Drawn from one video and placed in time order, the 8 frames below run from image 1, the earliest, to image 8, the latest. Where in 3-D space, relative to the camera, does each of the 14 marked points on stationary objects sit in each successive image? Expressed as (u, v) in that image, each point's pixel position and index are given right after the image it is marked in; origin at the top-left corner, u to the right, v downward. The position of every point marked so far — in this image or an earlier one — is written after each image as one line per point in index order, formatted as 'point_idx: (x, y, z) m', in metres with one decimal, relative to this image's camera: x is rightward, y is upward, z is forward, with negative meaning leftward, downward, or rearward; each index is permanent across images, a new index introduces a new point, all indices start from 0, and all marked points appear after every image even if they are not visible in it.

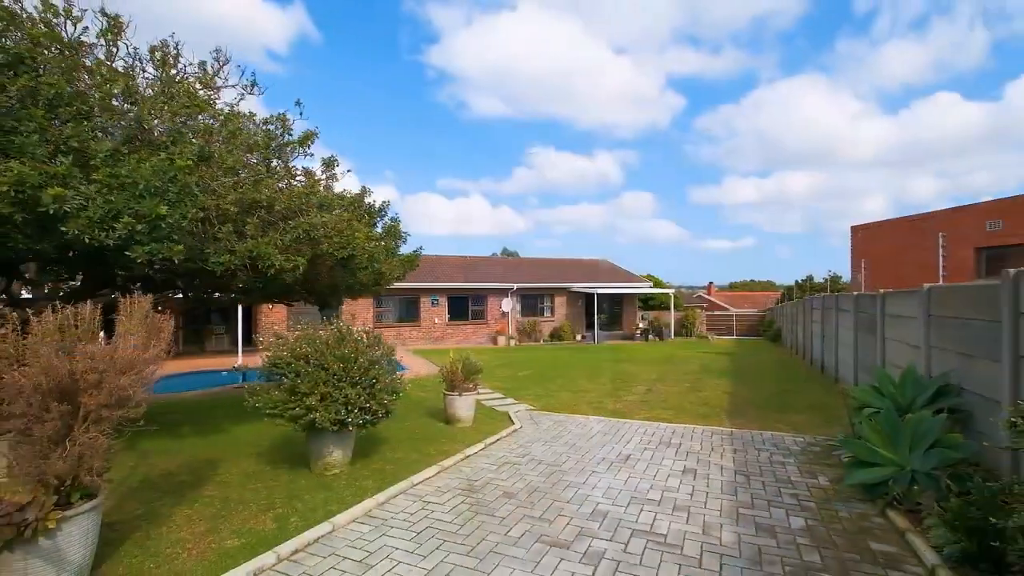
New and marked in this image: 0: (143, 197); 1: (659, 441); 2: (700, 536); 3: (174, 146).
0: (-3.2, +0.8, +4.1) m
1: (+2.0, -2.1, +6.2) m
2: (+1.5, -2.0, +3.6) m
3: (-3.6, +1.5, +4.9) m
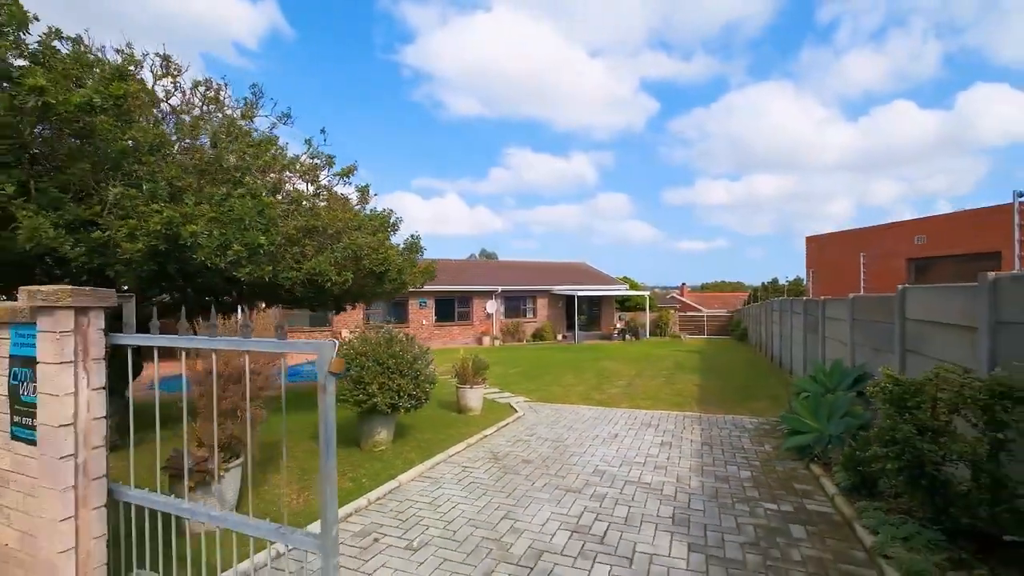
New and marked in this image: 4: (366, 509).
0: (-2.9, +0.7, +5.2) m
1: (+2.2, -2.3, +7.6) m
2: (+1.8, -2.1, +4.9) m
3: (-3.4, +1.4, +5.9) m
4: (-1.3, -2.0, +4.4) m
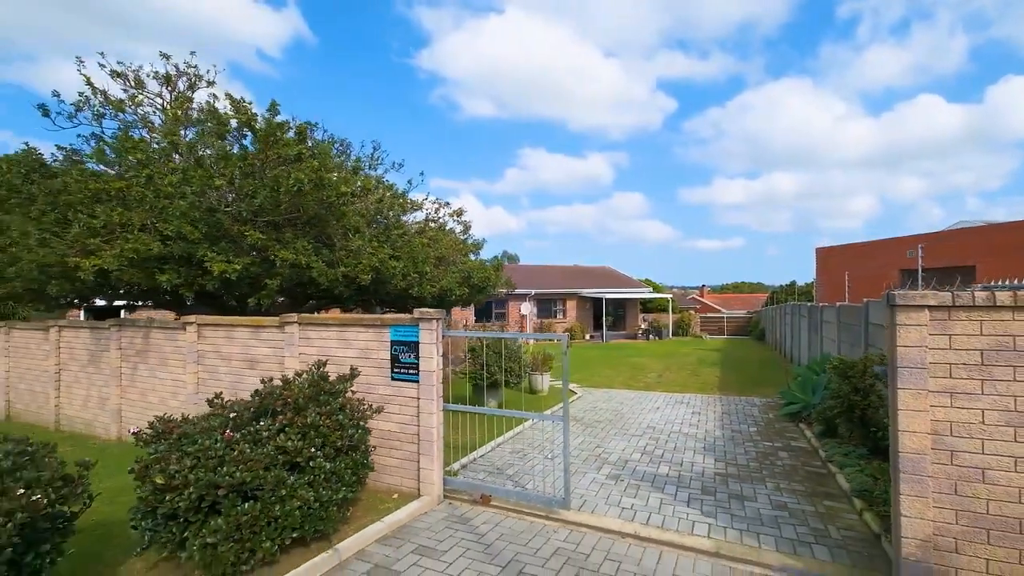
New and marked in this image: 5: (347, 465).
0: (-1.6, +0.4, +7.7) m
1: (+3.6, -2.5, +10.0) m
2: (+3.1, -2.3, +7.3) m
3: (-2.1, +1.2, +8.5) m
4: (0.0, -2.2, +6.9) m
5: (-1.4, -1.5, +3.8) m
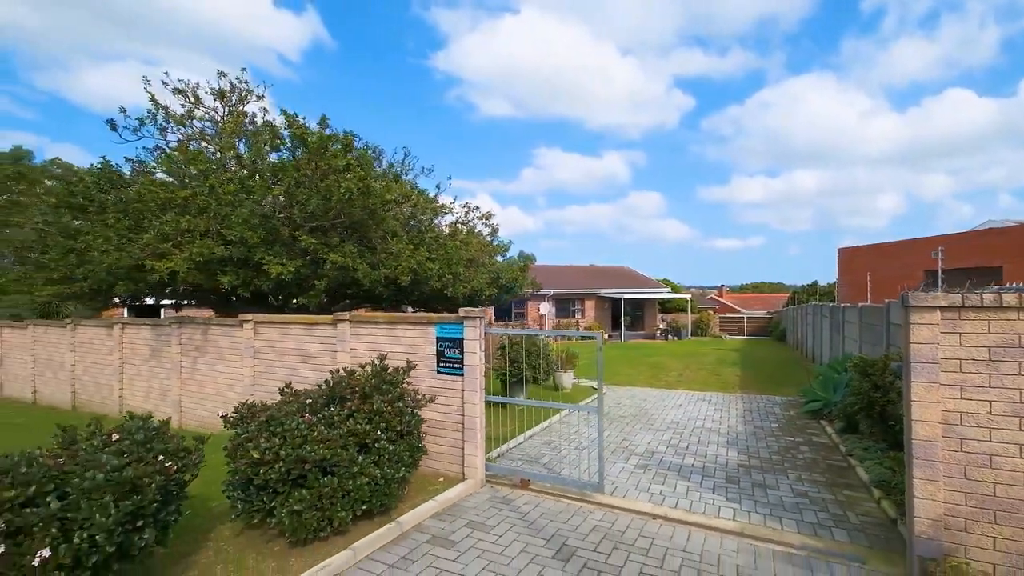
0: (-1.1, +0.4, +8.2) m
1: (+4.2, -2.5, +10.2) m
2: (+3.6, -2.3, +7.6) m
3: (-1.5, +1.2, +9.0) m
4: (+0.5, -2.2, +7.3) m
5: (-1.0, -1.5, +4.3) m
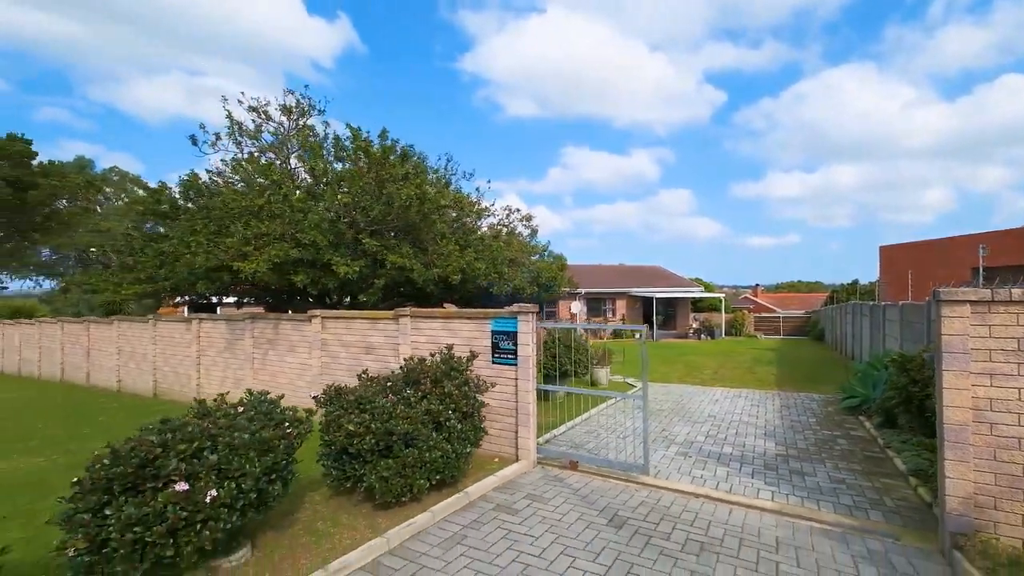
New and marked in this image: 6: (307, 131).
0: (-0.3, +0.5, +8.7) m
1: (+5.1, -2.4, +10.4) m
2: (+4.4, -2.3, +7.9) m
3: (-0.7, +1.2, +9.5) m
4: (+1.2, -2.2, +7.7) m
5: (-0.4, -1.5, +4.8) m
6: (-3.8, +2.9, +8.5) m
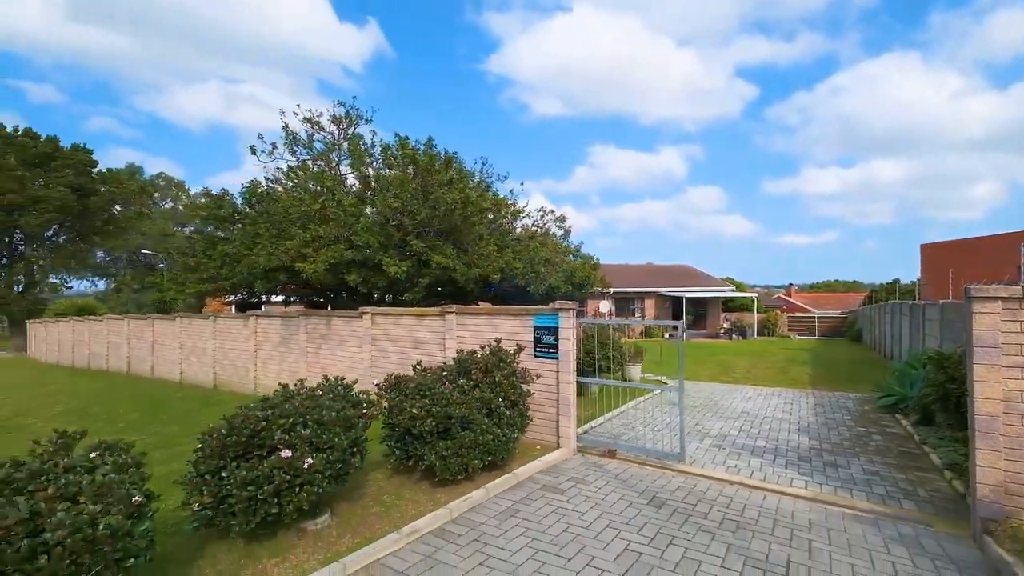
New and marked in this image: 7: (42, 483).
0: (+0.4, +0.5, +9.1) m
1: (+5.9, -2.4, +10.5) m
2: (+5.0, -2.3, +8.0) m
3: (+0.1, +1.2, +9.9) m
4: (+1.9, -2.2, +8.0) m
5: (+0.1, -1.4, +5.2) m
6: (-3.1, +2.9, +9.1) m
7: (-2.6, -1.1, +2.5) m
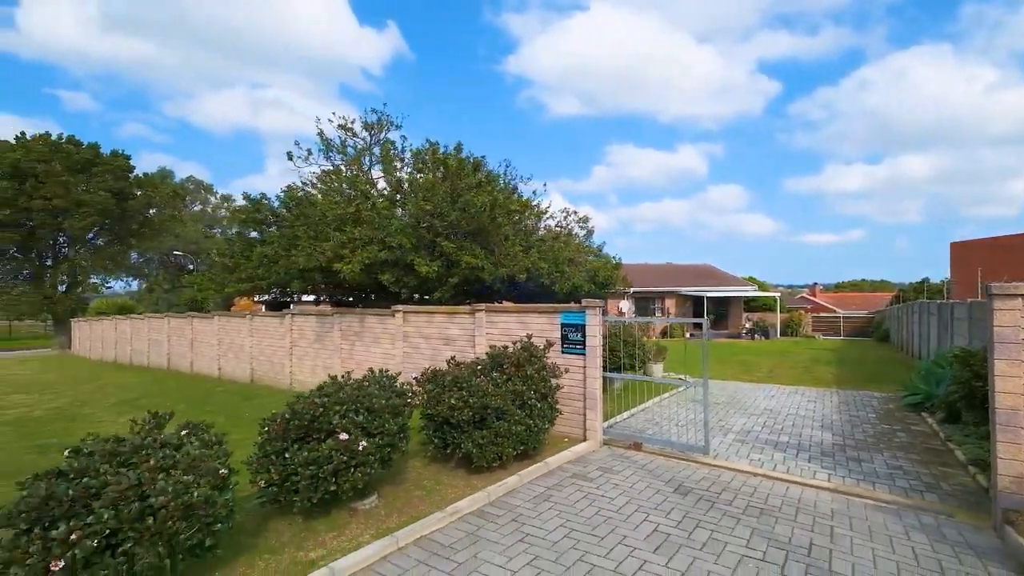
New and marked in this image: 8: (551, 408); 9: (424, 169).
0: (+0.9, +0.5, +9.3) m
1: (+6.4, -2.4, +10.5) m
2: (+5.5, -2.3, +8.1) m
3: (+0.6, +1.2, +10.2) m
4: (+2.3, -2.2, +8.2) m
5: (+0.4, -1.4, +5.4) m
6: (-2.6, +2.9, +9.4) m
7: (-2.3, -1.0, +2.9) m
8: (+0.5, -1.4, +5.5) m
9: (-1.7, +2.3, +8.8) m
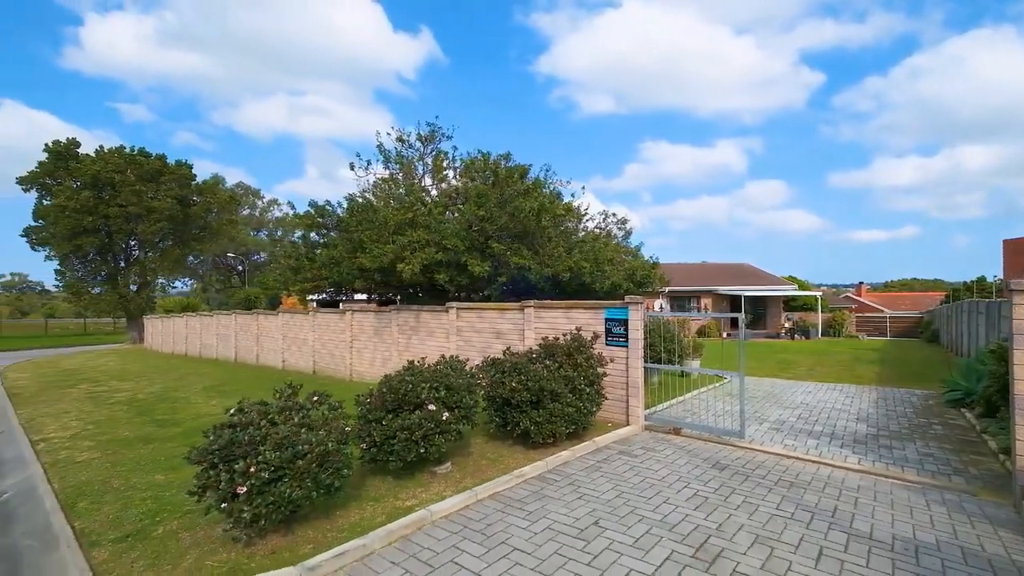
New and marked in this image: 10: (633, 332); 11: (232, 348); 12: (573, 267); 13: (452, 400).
0: (+1.8, +0.5, +9.9) m
1: (+7.4, -2.4, +10.7) m
2: (+6.3, -2.2, +8.3) m
3: (+1.6, +1.3, +10.8) m
4: (+3.2, -2.1, +8.7) m
5: (+1.1, -1.4, +6.1) m
6: (-1.6, +3.0, +10.2) m
7: (-1.8, -1.0, +3.7) m
8: (+1.1, -1.4, +6.1) m
9: (-0.8, +2.3, +9.6) m
10: (+1.7, -0.6, +6.7) m
11: (-10.0, -2.1, +16.4) m
12: (+1.2, +0.4, +9.4) m
13: (-0.6, -1.1, +4.6) m
